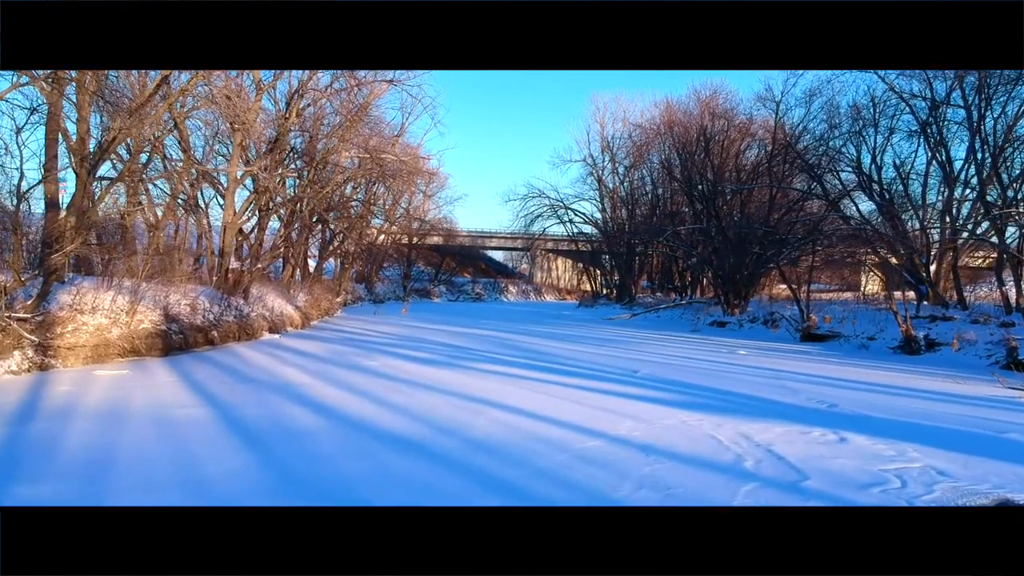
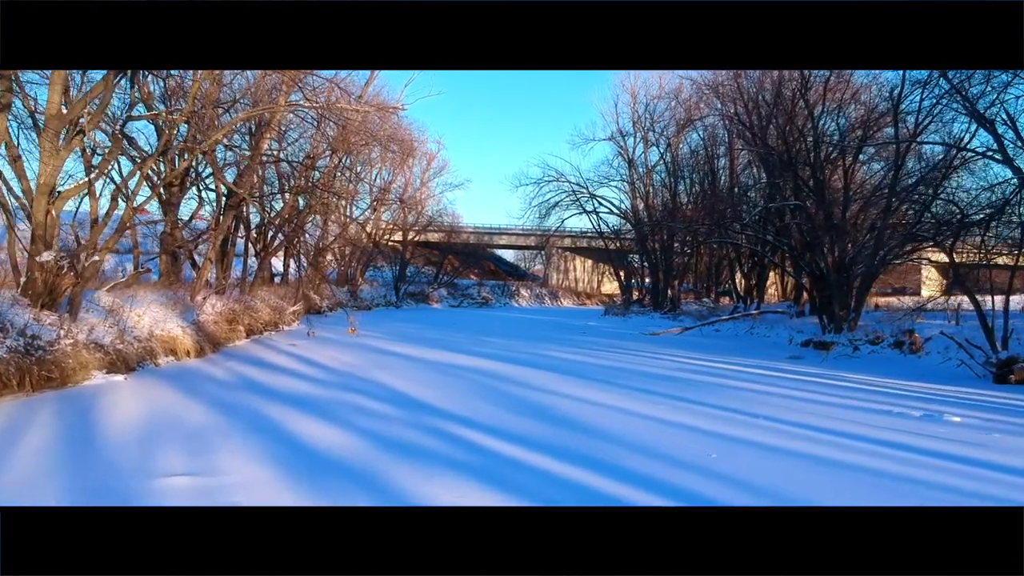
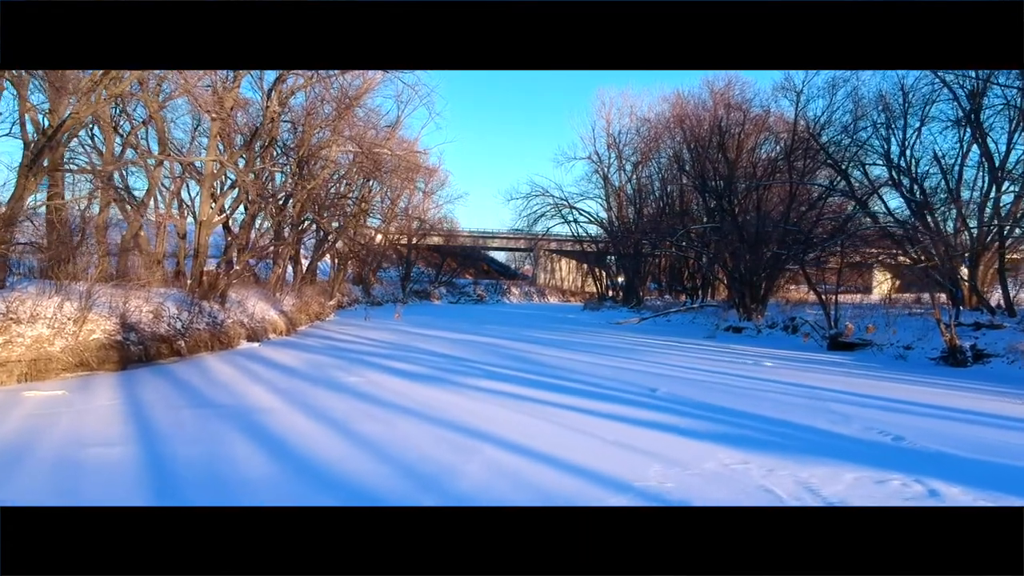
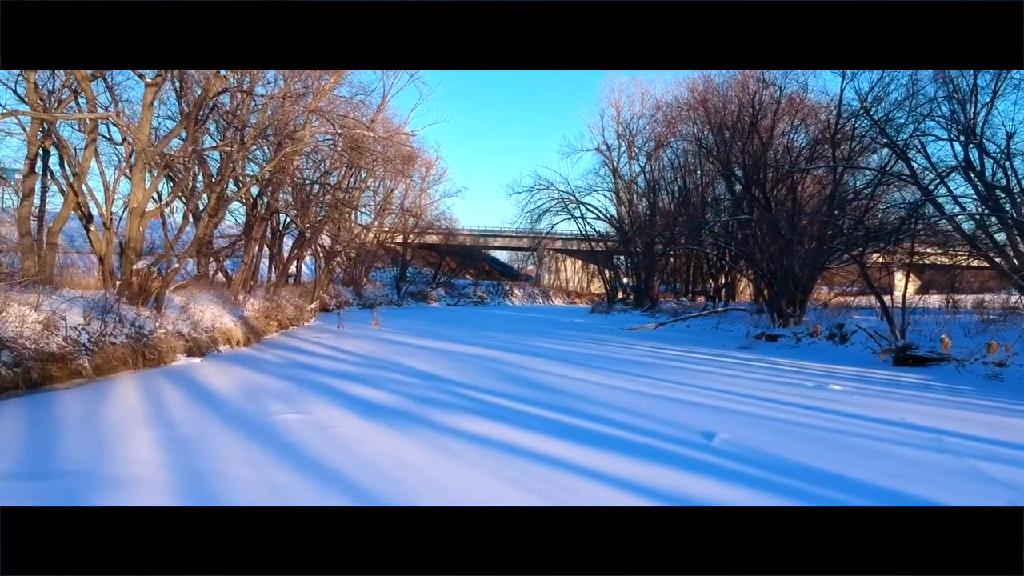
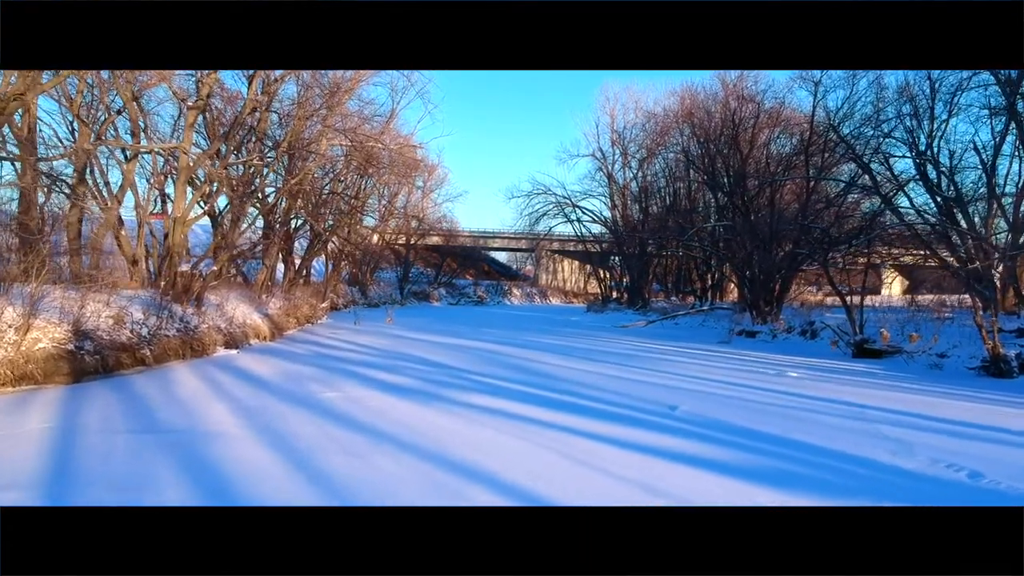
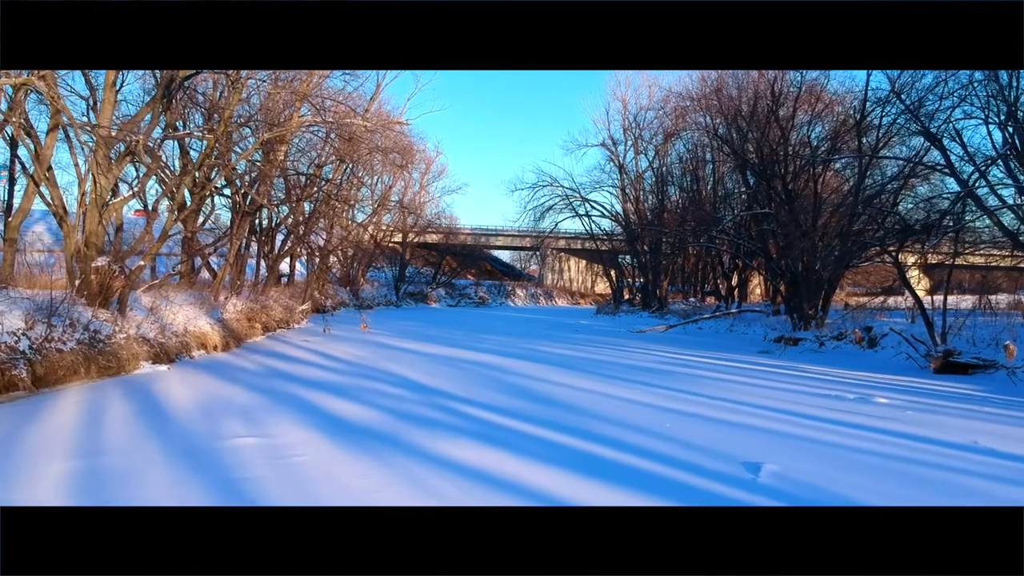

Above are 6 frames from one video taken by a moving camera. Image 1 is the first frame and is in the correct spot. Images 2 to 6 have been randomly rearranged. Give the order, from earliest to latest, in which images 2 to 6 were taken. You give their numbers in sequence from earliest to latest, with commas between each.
3, 5, 4, 6, 2
